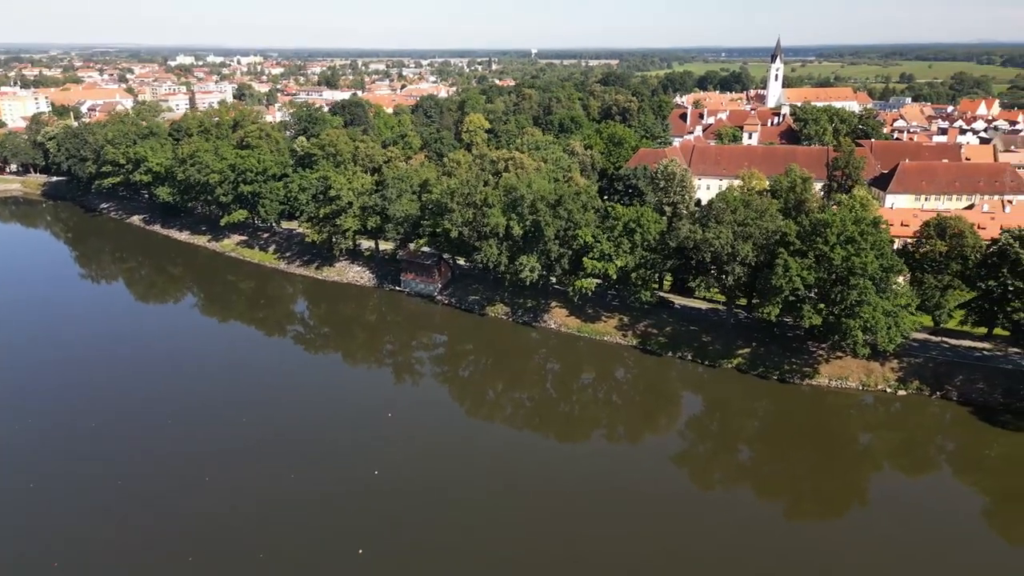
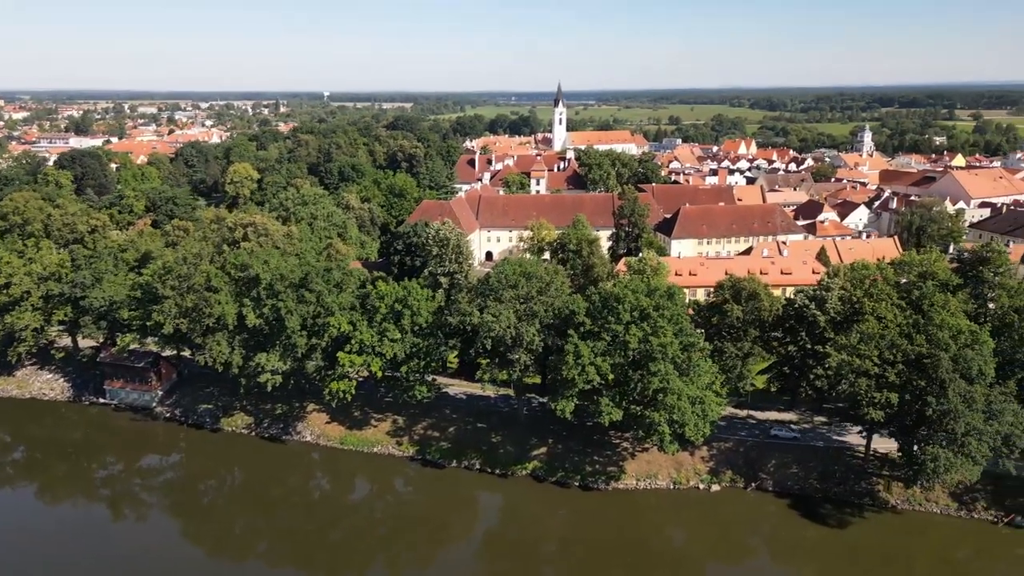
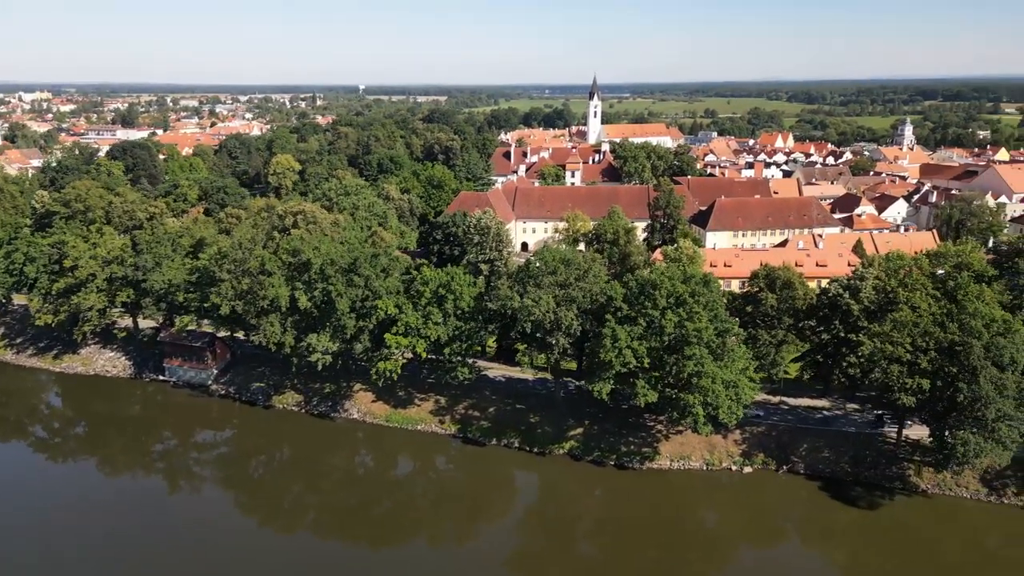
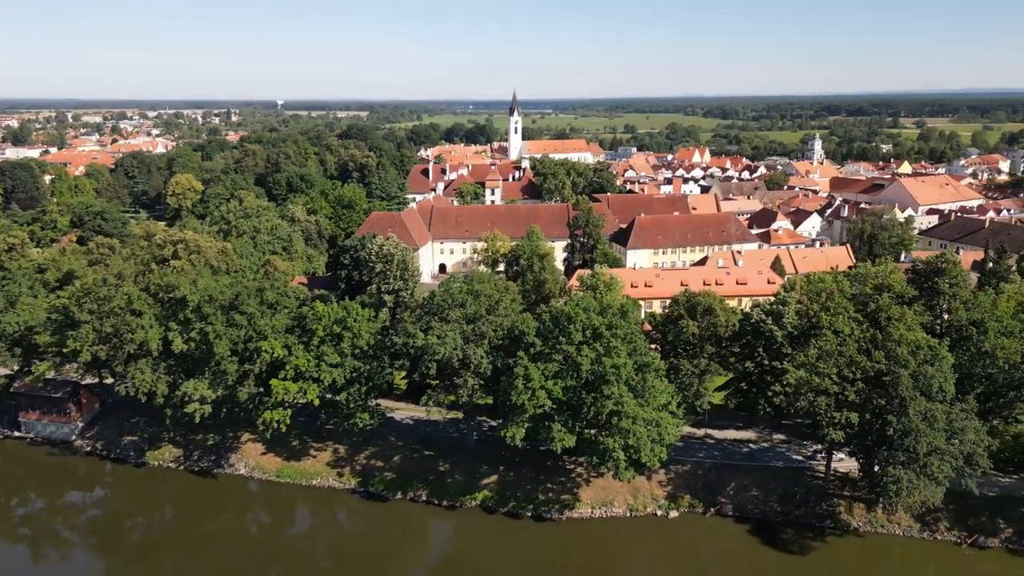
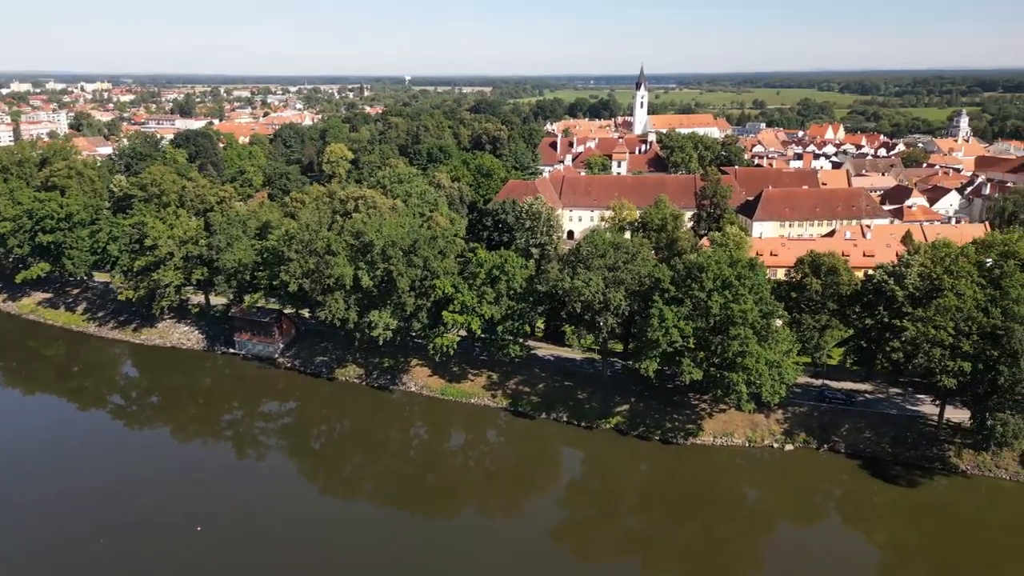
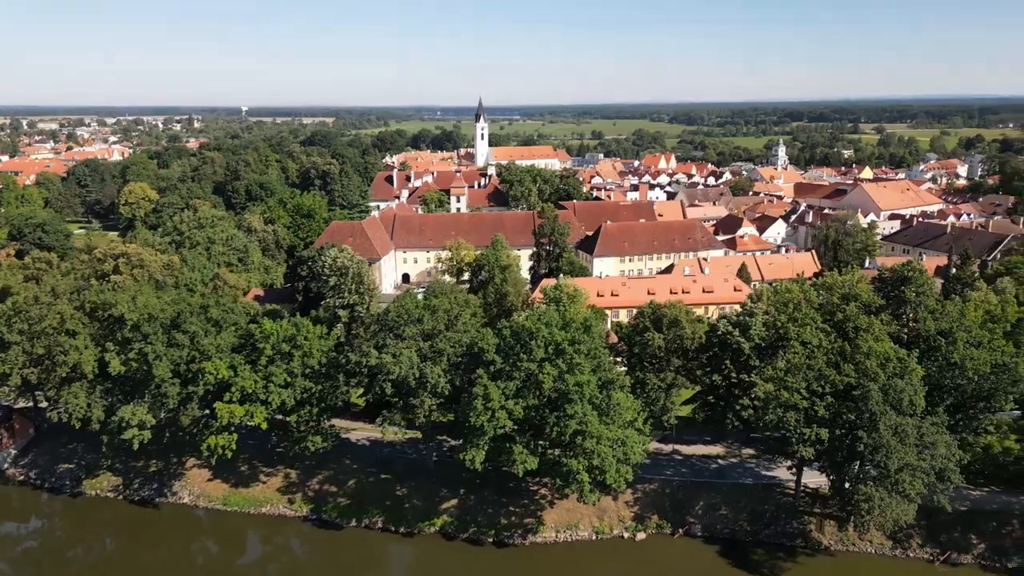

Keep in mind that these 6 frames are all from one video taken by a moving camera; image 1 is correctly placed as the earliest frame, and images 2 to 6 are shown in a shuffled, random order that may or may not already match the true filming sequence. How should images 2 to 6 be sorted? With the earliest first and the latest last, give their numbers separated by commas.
5, 3, 2, 4, 6
